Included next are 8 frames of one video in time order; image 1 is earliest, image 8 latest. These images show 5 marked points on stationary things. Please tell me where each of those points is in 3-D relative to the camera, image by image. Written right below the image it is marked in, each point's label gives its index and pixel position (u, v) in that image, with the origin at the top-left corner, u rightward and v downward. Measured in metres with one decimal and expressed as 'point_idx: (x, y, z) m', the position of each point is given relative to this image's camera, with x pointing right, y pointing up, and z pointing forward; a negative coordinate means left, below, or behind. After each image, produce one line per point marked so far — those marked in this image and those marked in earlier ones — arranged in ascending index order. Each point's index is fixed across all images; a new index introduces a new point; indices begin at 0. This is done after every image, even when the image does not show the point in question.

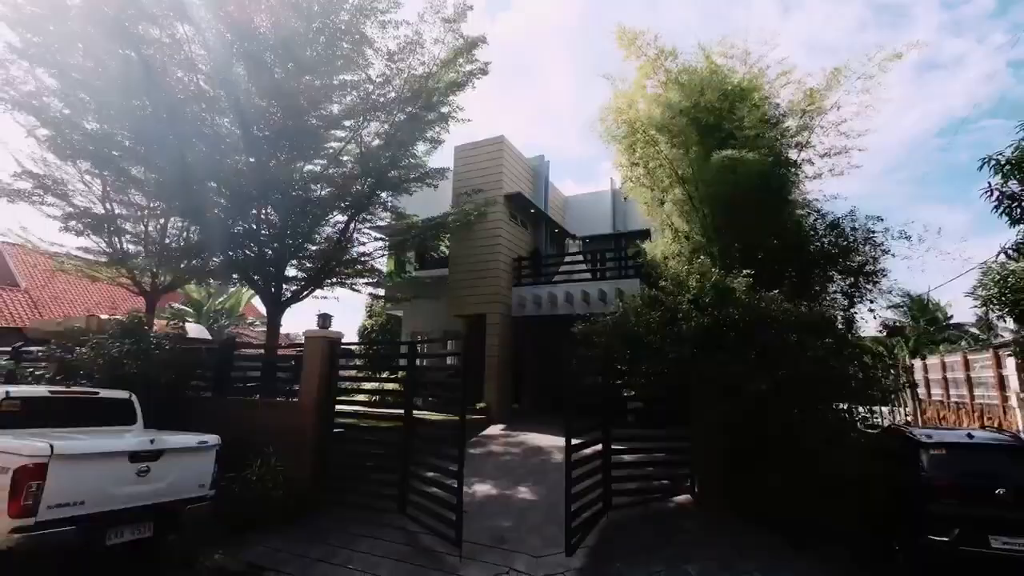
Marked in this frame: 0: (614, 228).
0: (+2.3, +1.4, +11.5) m
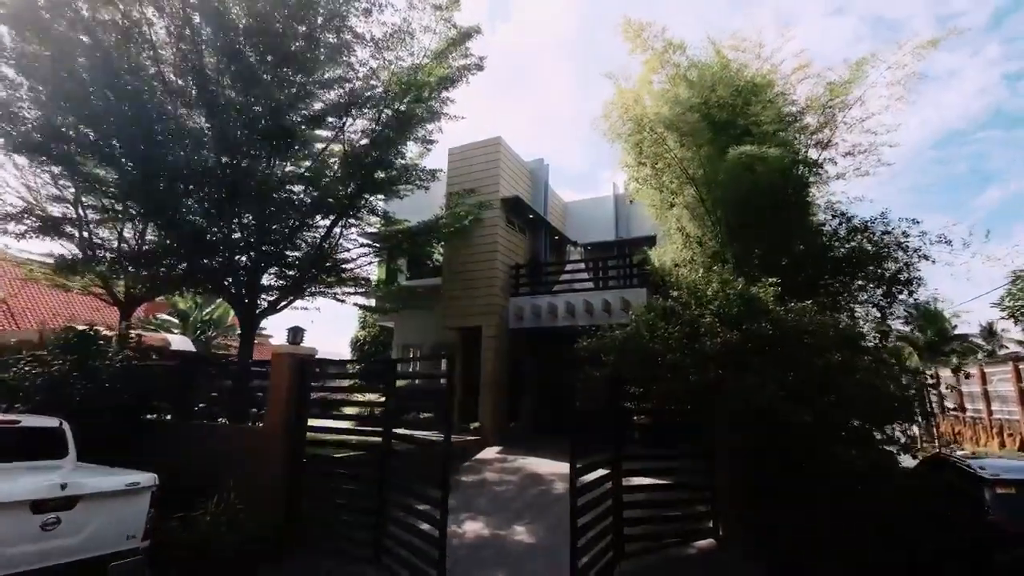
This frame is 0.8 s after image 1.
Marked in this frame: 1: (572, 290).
0: (+2.3, +1.2, +10.9) m
1: (+1.0, 0.0, +8.4) m
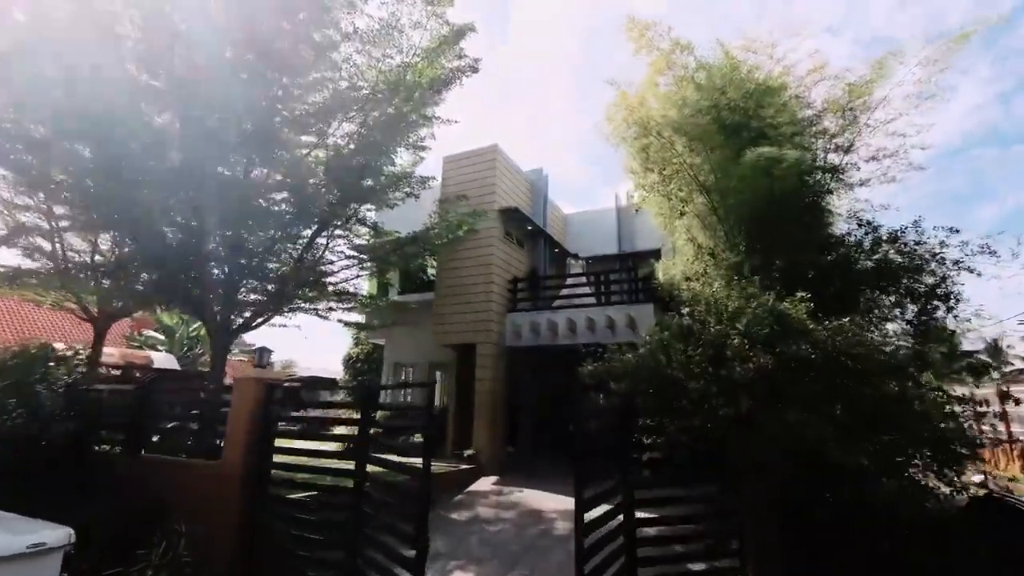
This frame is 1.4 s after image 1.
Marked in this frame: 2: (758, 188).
0: (+2.2, +0.9, +10.4) m
1: (+0.9, -0.3, +7.8) m
2: (+2.7, +1.1, +5.6) m
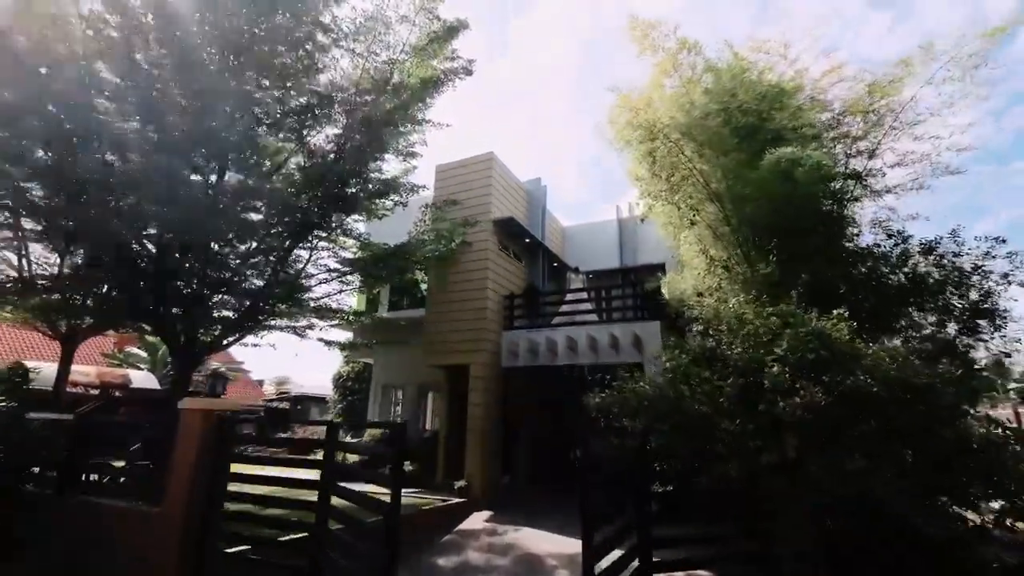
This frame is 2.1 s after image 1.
0: (+2.2, +0.5, +10.0) m
1: (+0.9, -0.5, +7.3) m
2: (+2.6, +0.9, +5.1) m
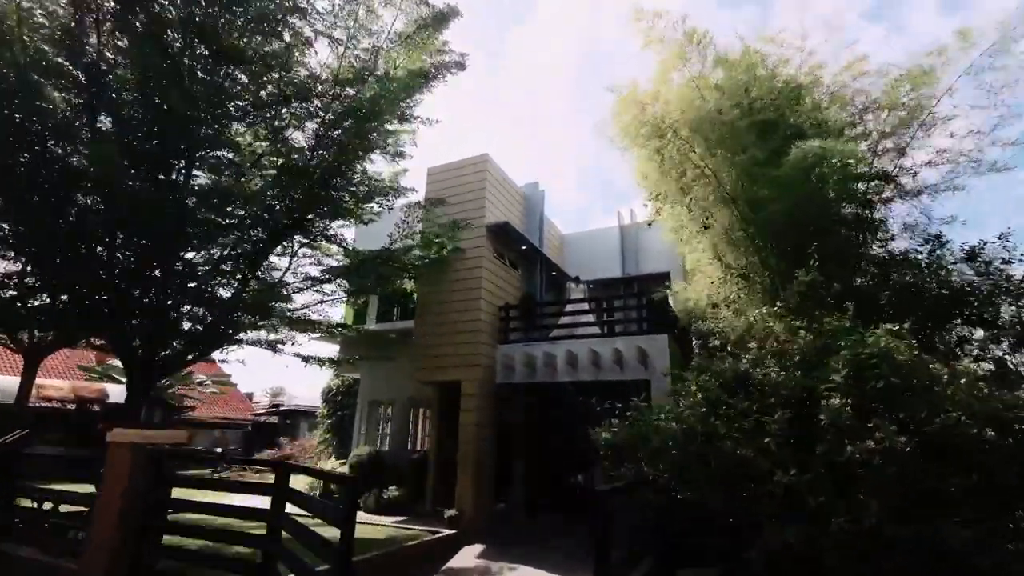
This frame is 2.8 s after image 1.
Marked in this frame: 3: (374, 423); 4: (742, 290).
0: (+2.1, +0.3, +9.5) m
1: (+0.8, -0.6, +6.8) m
2: (+2.6, +0.8, +4.6) m
3: (-2.2, -2.2, +8.2) m
4: (+2.3, 0.0, +5.2) m
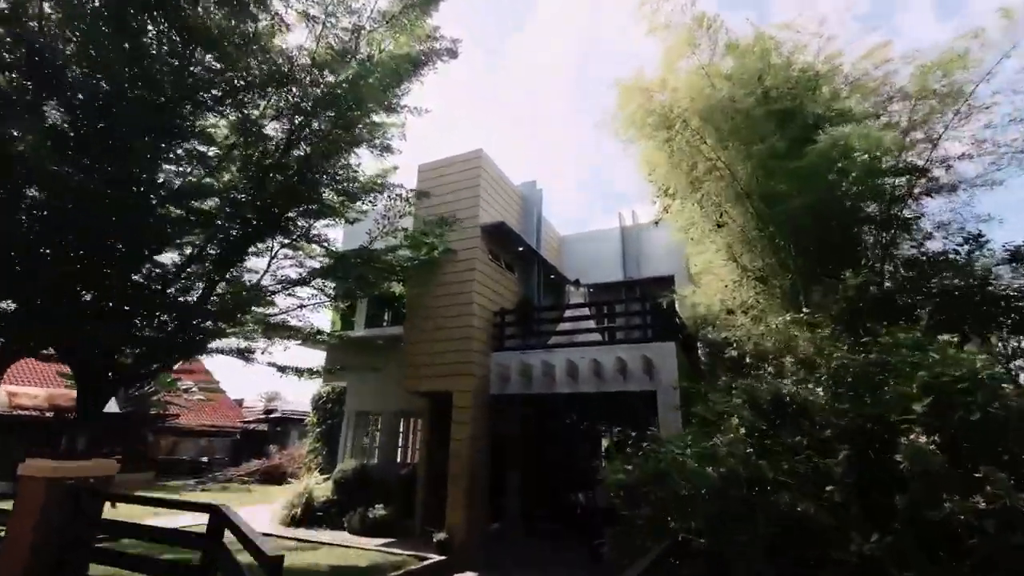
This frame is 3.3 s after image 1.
0: (+2.0, +0.3, +9.0) m
1: (+0.8, -0.7, +6.3) m
2: (+2.5, +0.8, +4.2) m
3: (-2.3, -2.2, +7.7) m
4: (+2.3, -0.1, +4.8) m
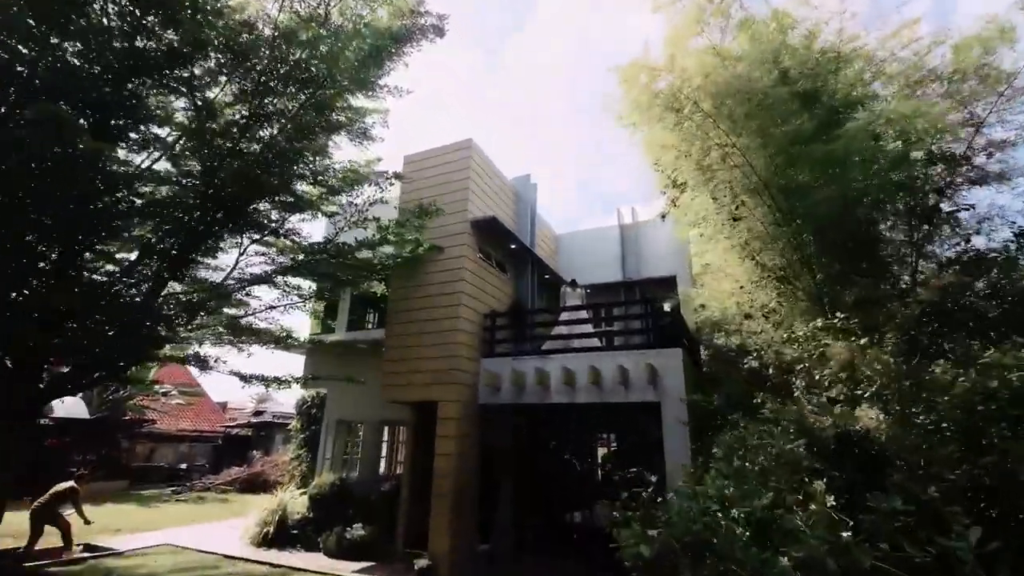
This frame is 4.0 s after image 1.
0: (+1.9, +0.2, +8.5) m
1: (+0.7, -0.7, +5.8) m
2: (+2.5, +0.8, +3.7) m
3: (-2.4, -2.2, +7.2) m
4: (+2.2, -0.1, +4.3) m
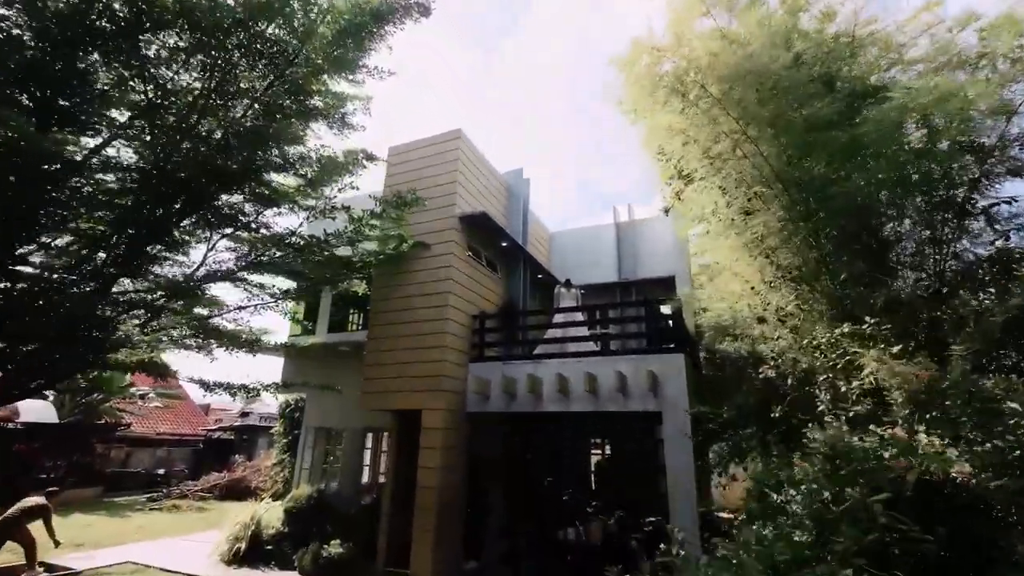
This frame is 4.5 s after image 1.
0: (+1.8, +0.2, +8.2) m
1: (+0.6, -0.7, +5.5) m
2: (+2.4, +0.8, +3.4) m
3: (-2.6, -2.2, +6.8) m
4: (+2.1, -0.1, +3.9) m
